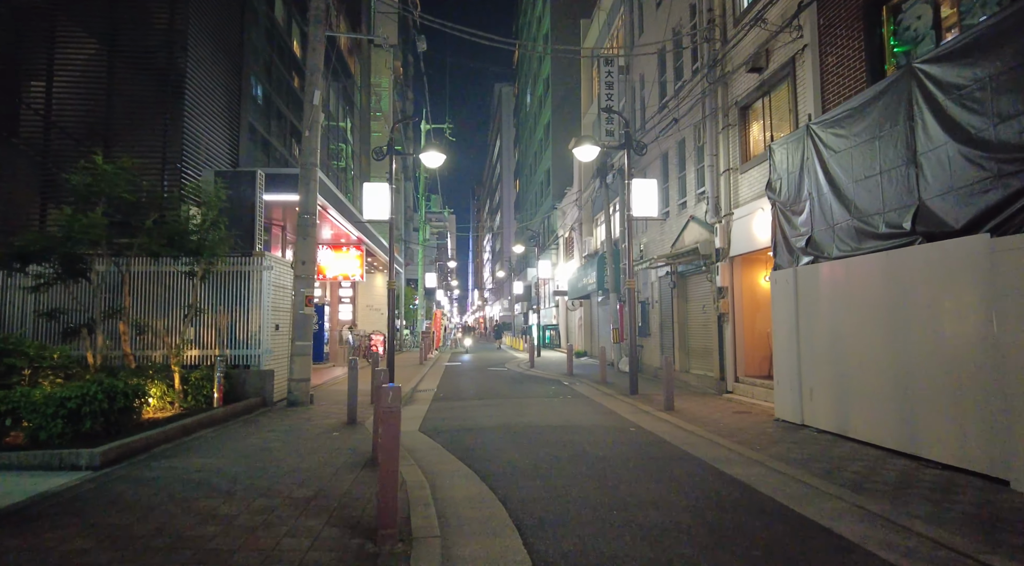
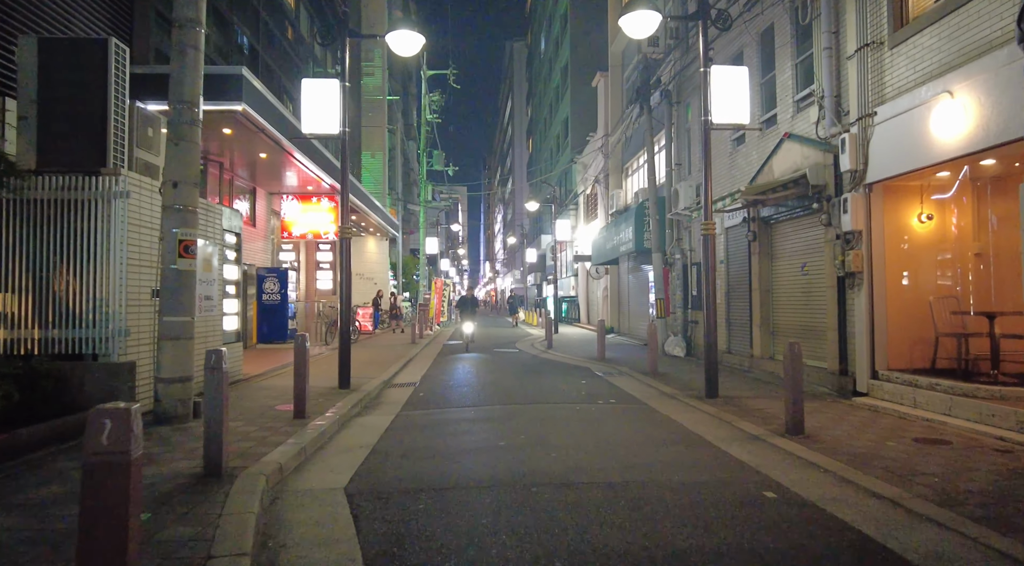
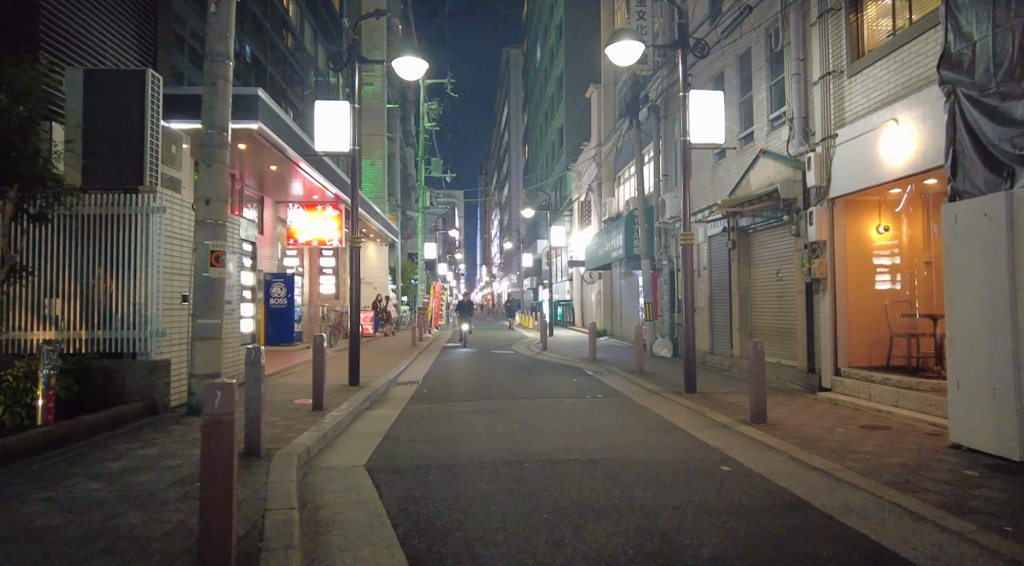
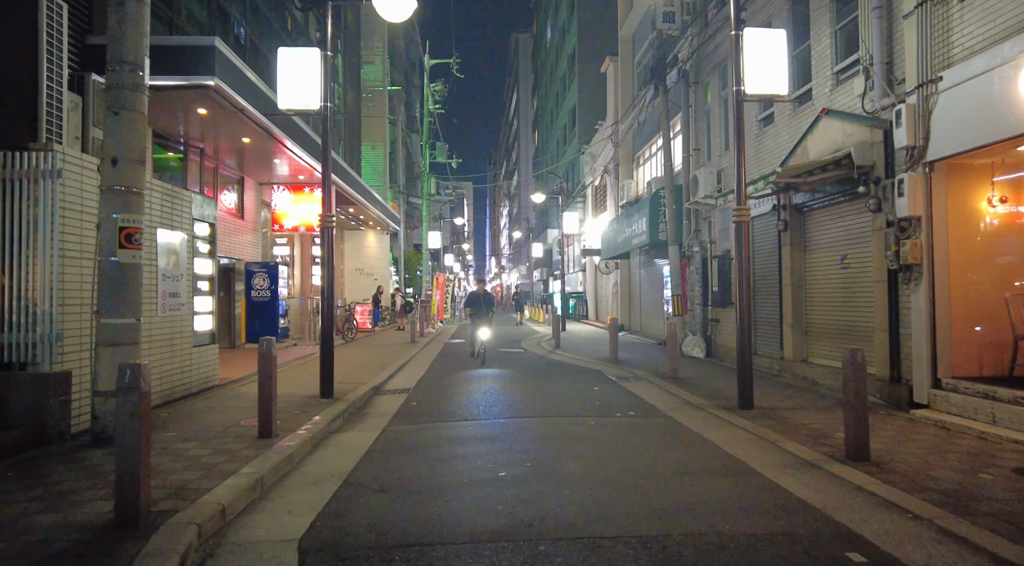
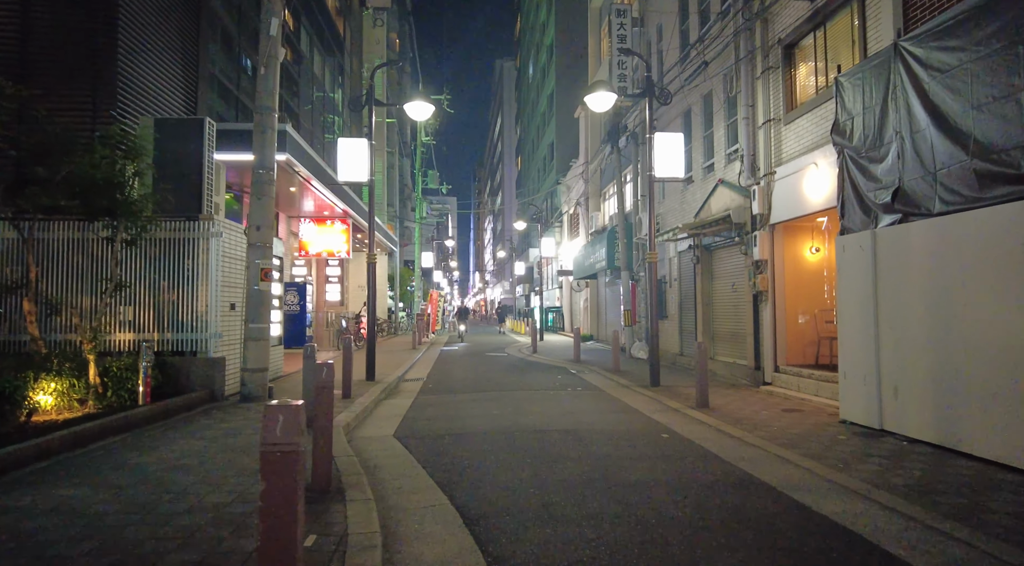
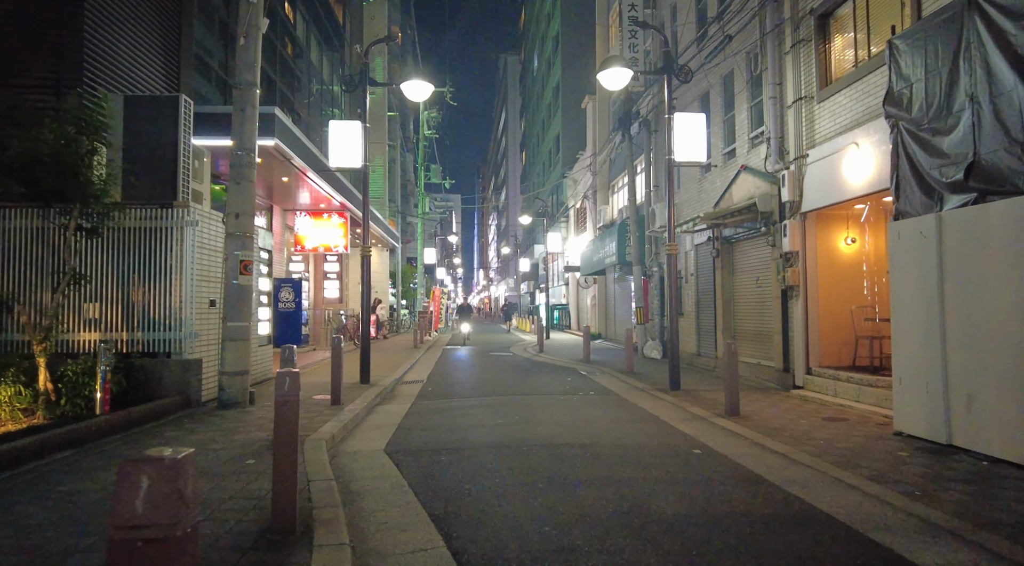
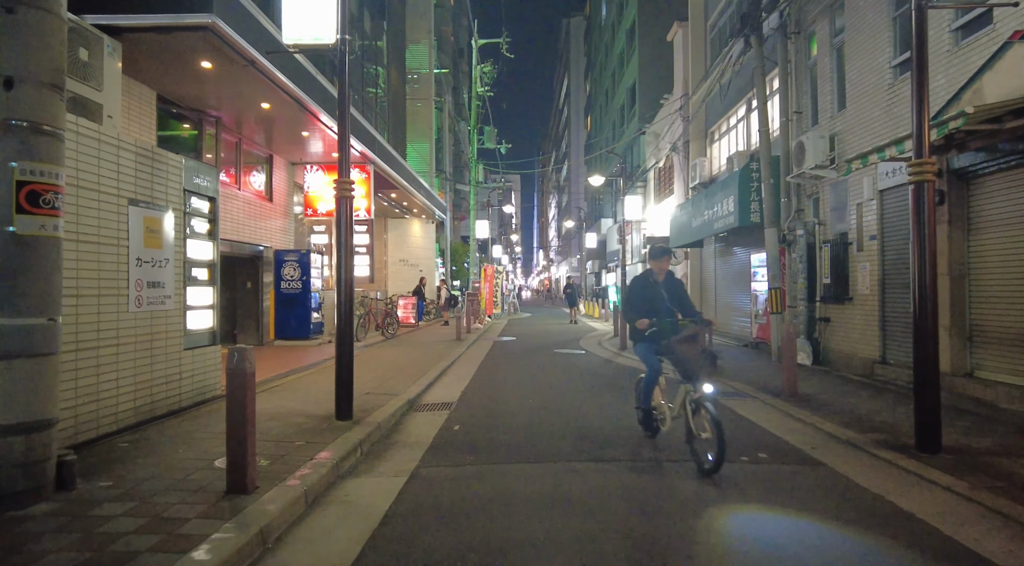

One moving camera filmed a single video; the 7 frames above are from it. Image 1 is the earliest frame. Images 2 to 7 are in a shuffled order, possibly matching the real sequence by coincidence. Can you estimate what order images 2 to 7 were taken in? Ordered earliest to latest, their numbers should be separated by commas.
5, 6, 3, 2, 4, 7
